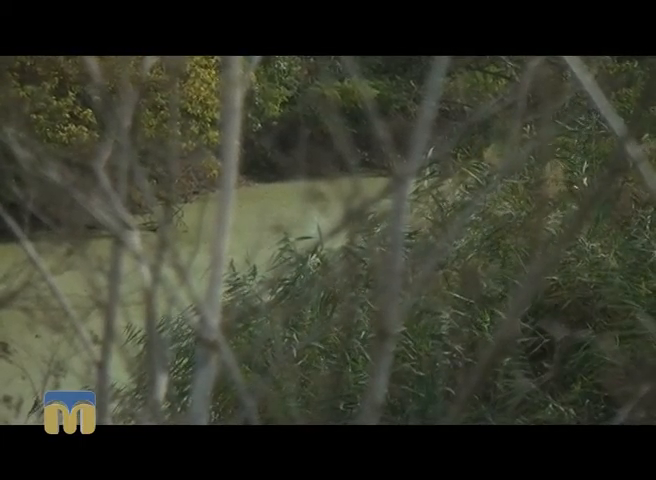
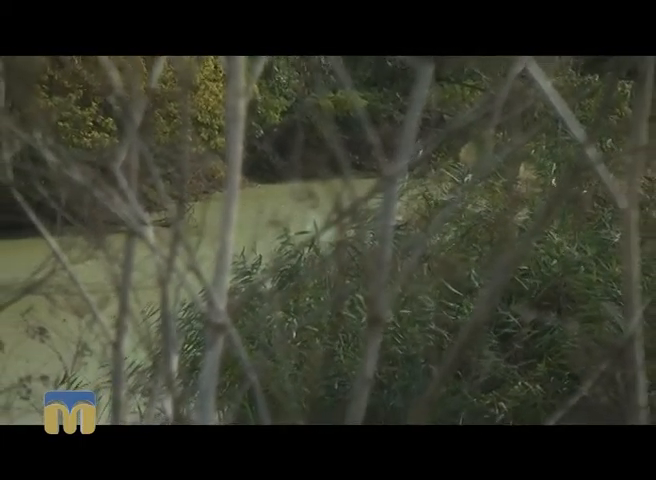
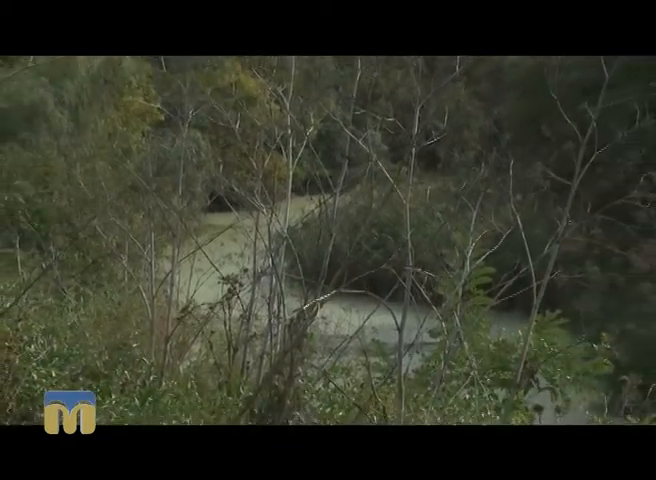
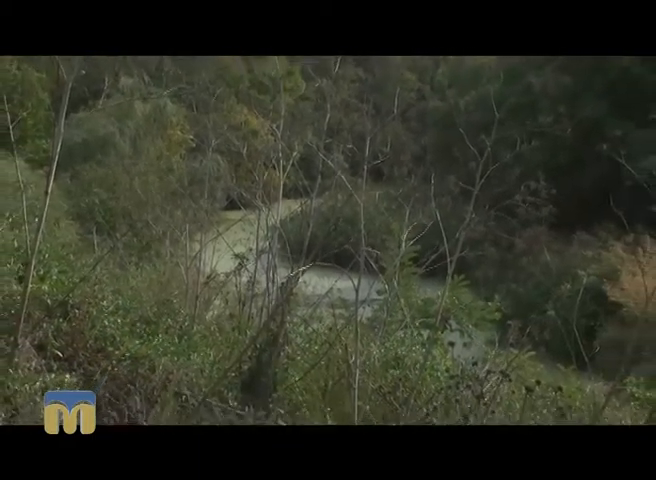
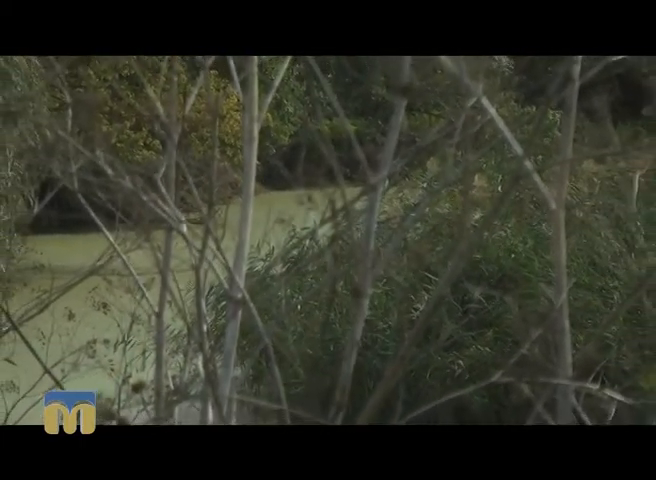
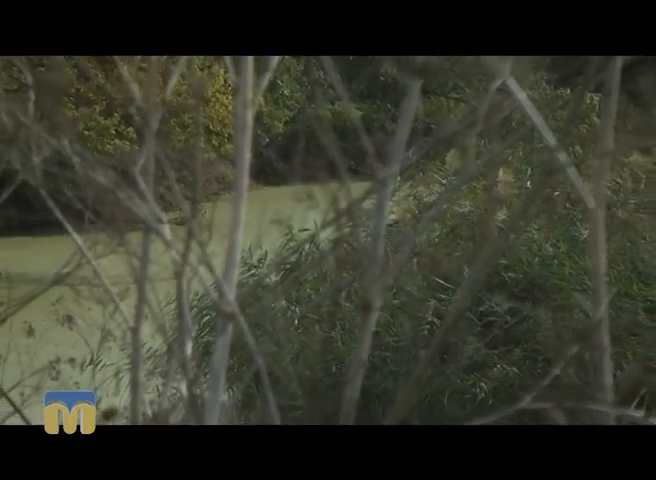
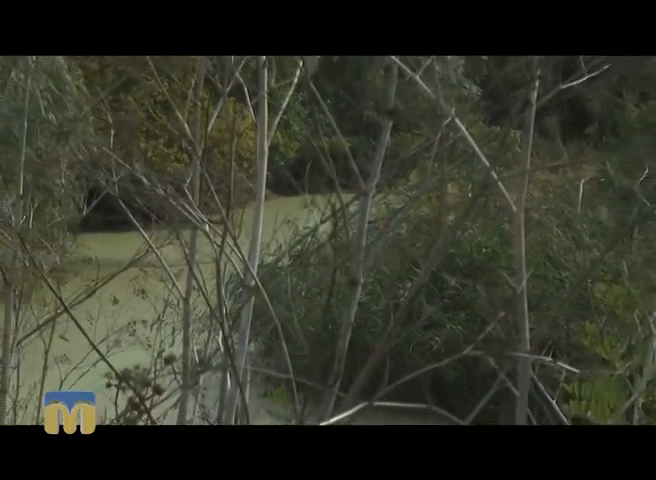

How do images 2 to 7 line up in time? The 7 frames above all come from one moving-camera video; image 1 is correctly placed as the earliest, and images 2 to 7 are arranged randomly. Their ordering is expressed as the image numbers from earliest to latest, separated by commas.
2, 6, 5, 7, 3, 4
